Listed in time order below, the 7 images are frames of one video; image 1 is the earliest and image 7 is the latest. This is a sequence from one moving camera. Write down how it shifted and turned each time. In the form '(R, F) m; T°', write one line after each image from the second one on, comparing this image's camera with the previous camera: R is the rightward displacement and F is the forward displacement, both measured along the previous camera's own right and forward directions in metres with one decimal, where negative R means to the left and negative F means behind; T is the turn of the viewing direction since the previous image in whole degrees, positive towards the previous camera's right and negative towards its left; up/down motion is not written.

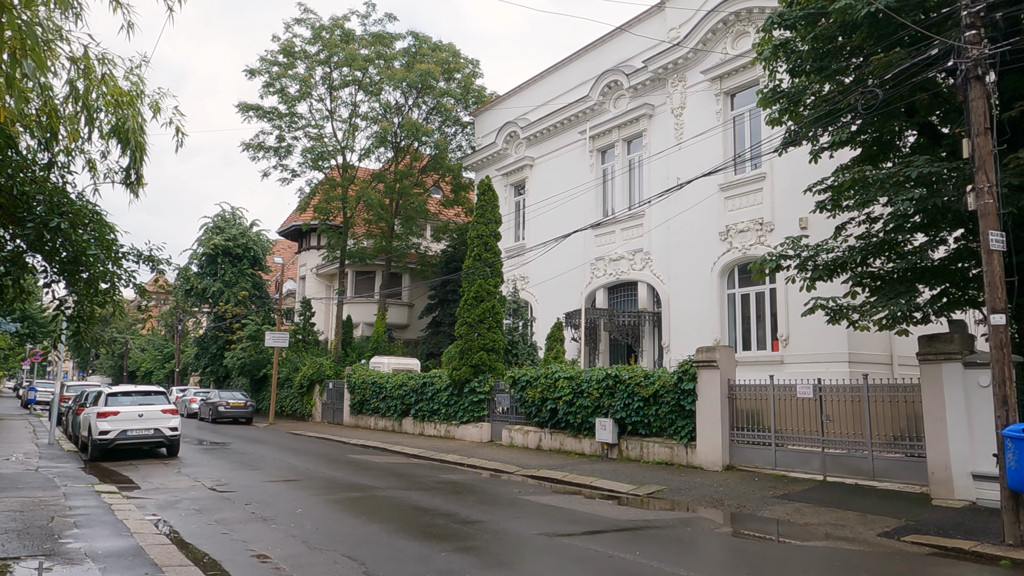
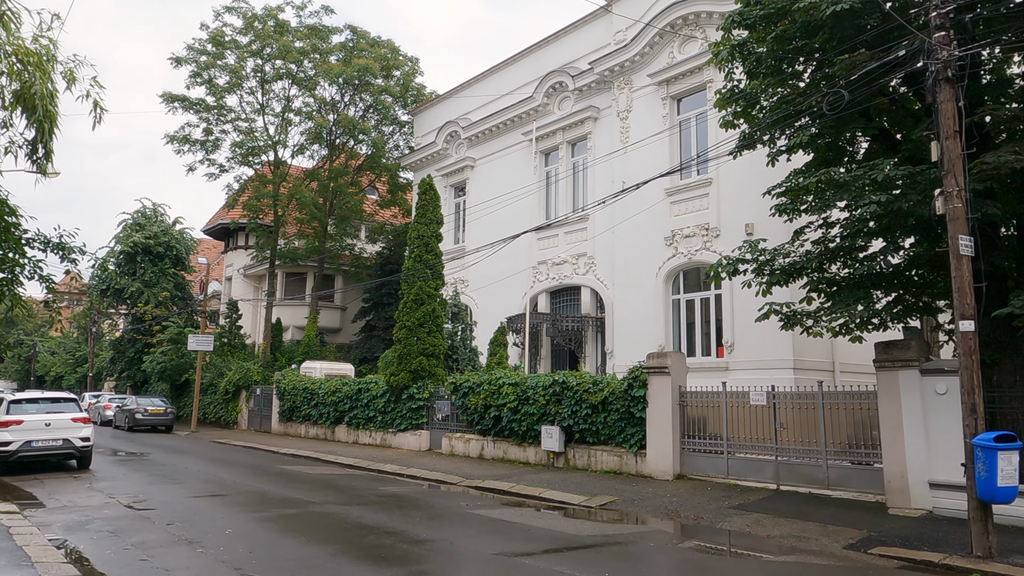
(-0.3, +0.6) m; +5°
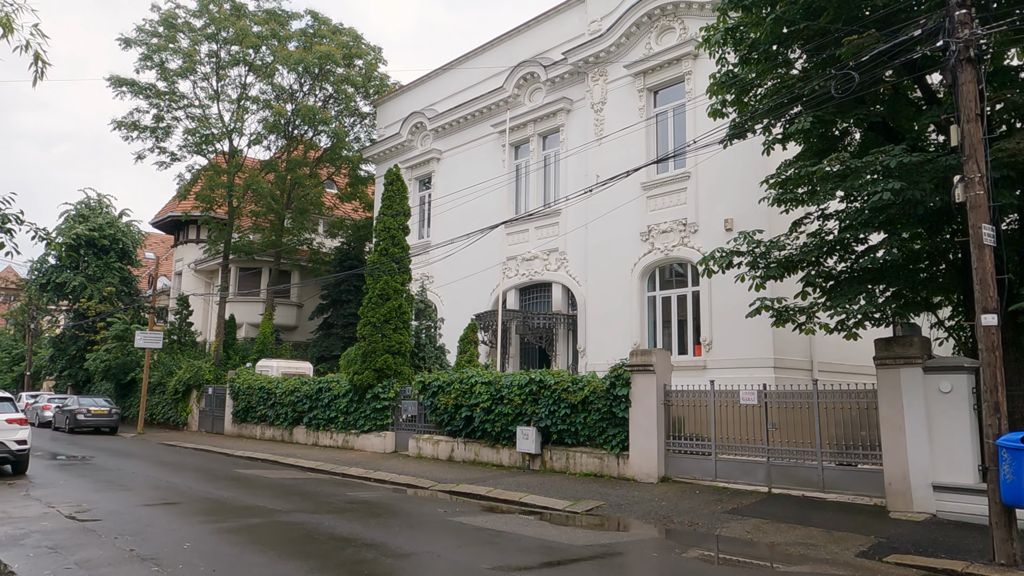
(-0.4, +0.7) m; +3°
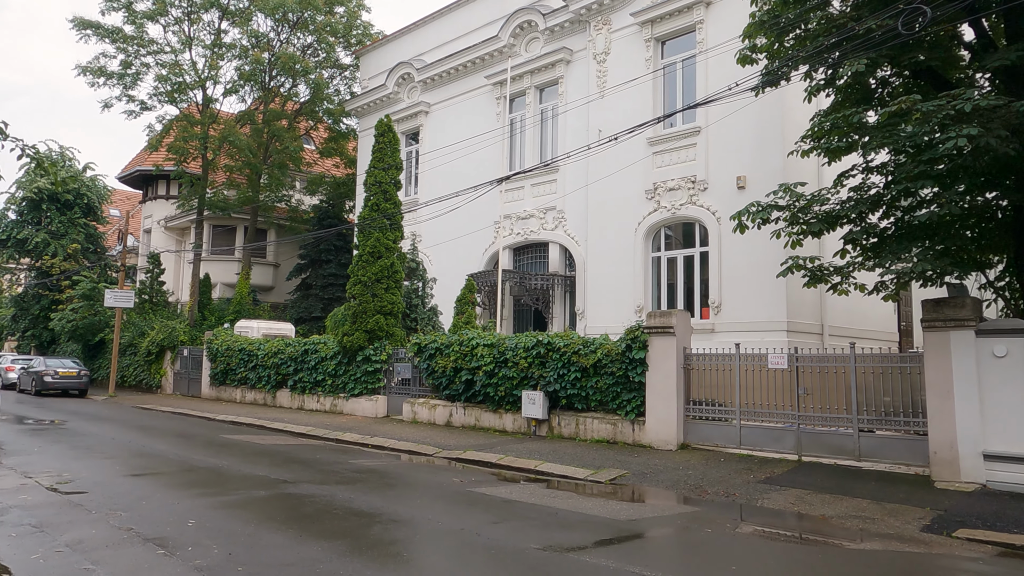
(-0.7, +0.8) m; +2°
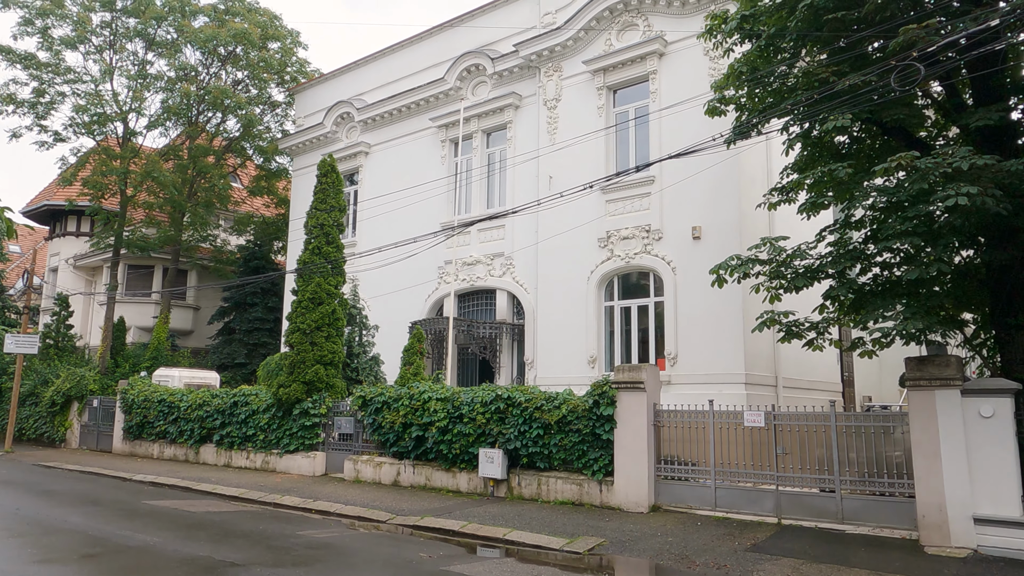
(-0.6, +0.7) m; +6°
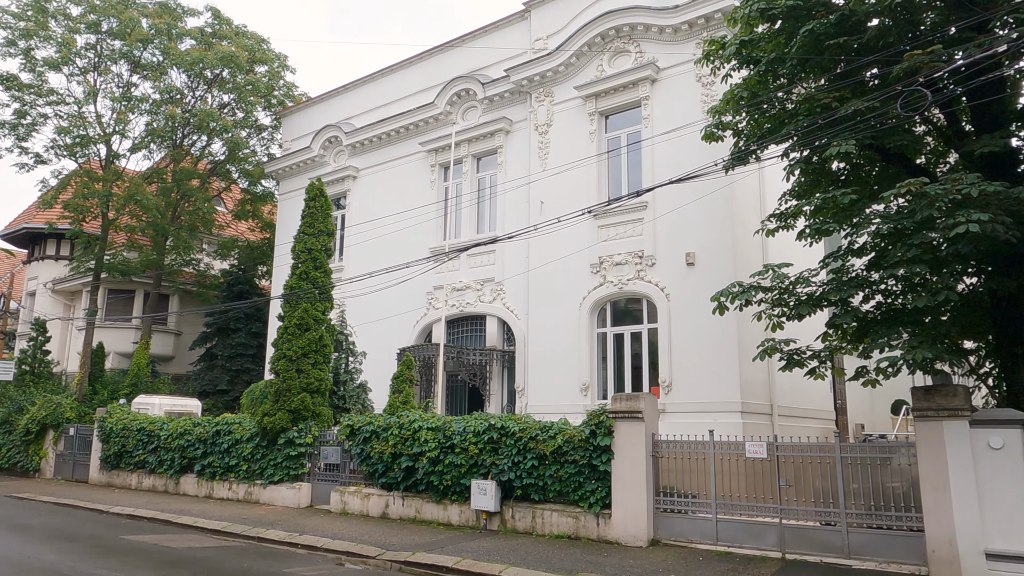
(-0.2, +0.3) m; +1°
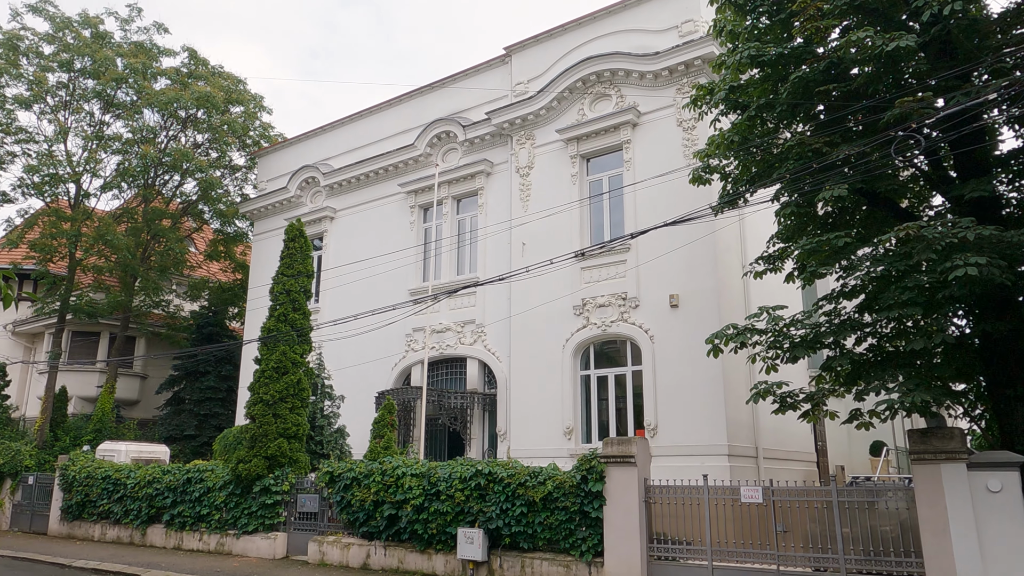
(-0.3, +0.1) m; +2°
